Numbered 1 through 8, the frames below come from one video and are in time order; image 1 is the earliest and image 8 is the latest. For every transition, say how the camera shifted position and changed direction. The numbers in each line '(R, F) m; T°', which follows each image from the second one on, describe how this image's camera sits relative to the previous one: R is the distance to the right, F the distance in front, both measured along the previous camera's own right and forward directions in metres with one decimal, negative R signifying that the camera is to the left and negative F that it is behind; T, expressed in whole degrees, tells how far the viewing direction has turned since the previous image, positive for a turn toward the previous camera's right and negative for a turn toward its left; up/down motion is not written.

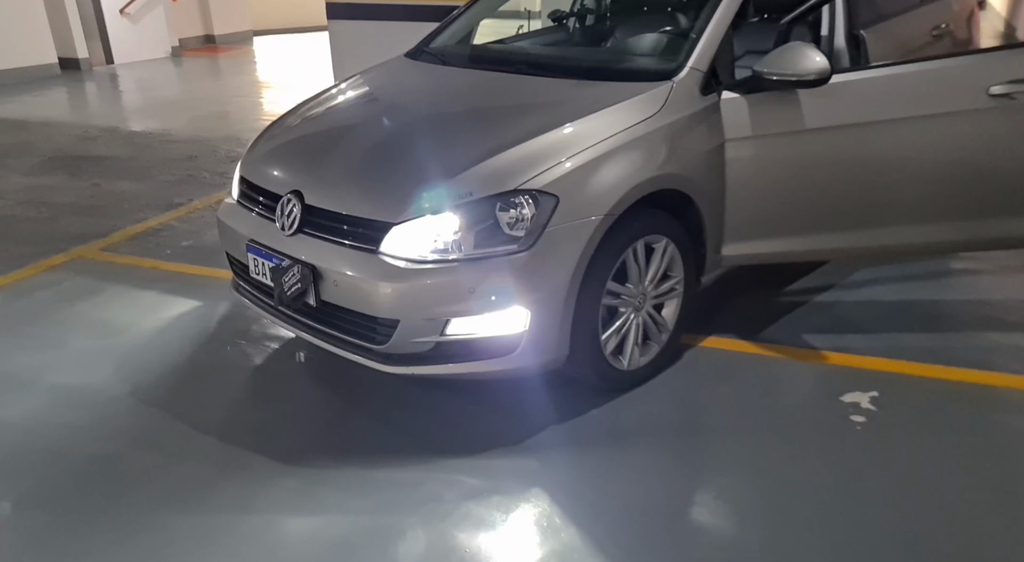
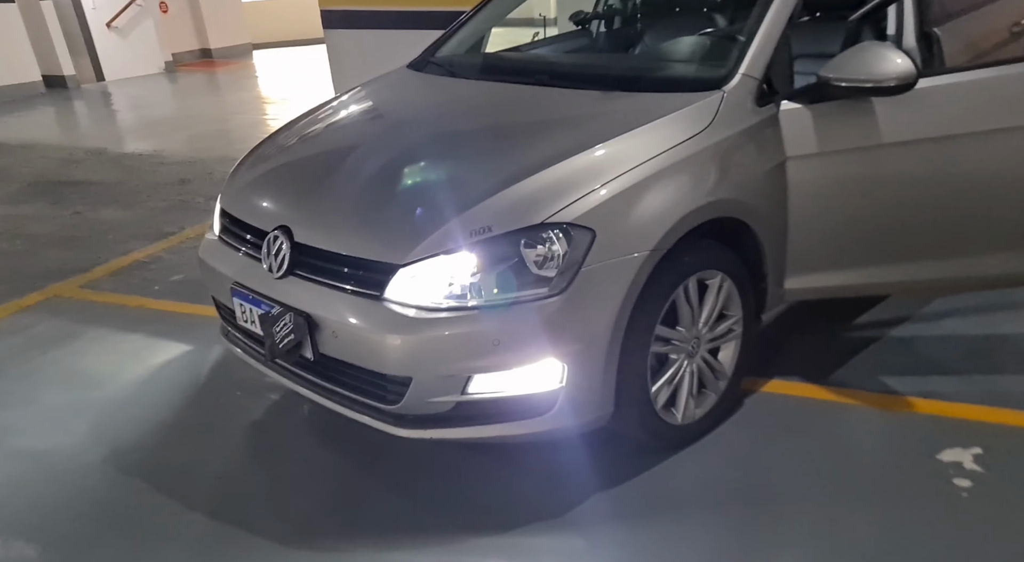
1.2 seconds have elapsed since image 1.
(-0.1, +0.3) m; 0°
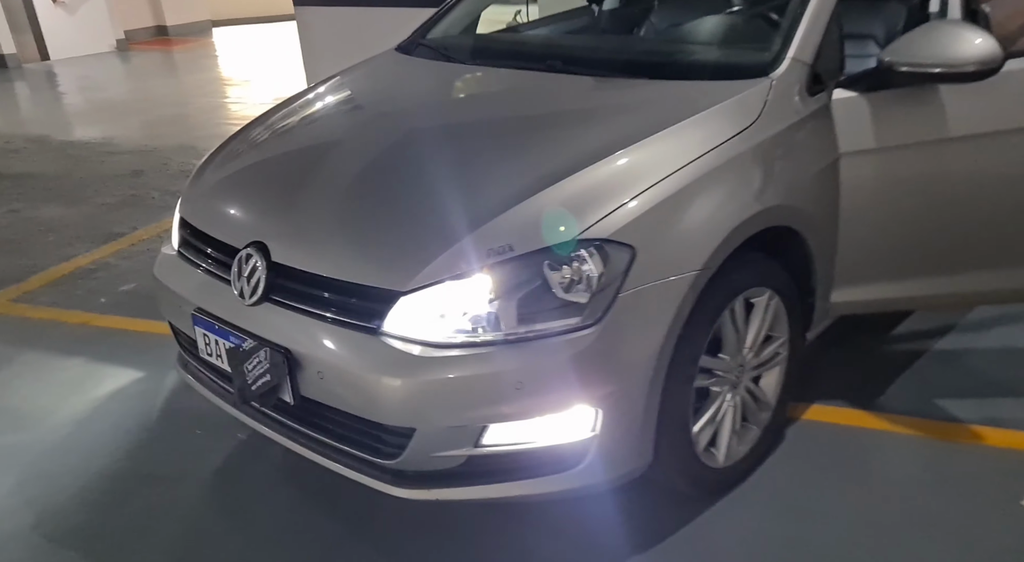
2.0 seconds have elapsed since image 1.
(-0.1, +0.3) m; +3°
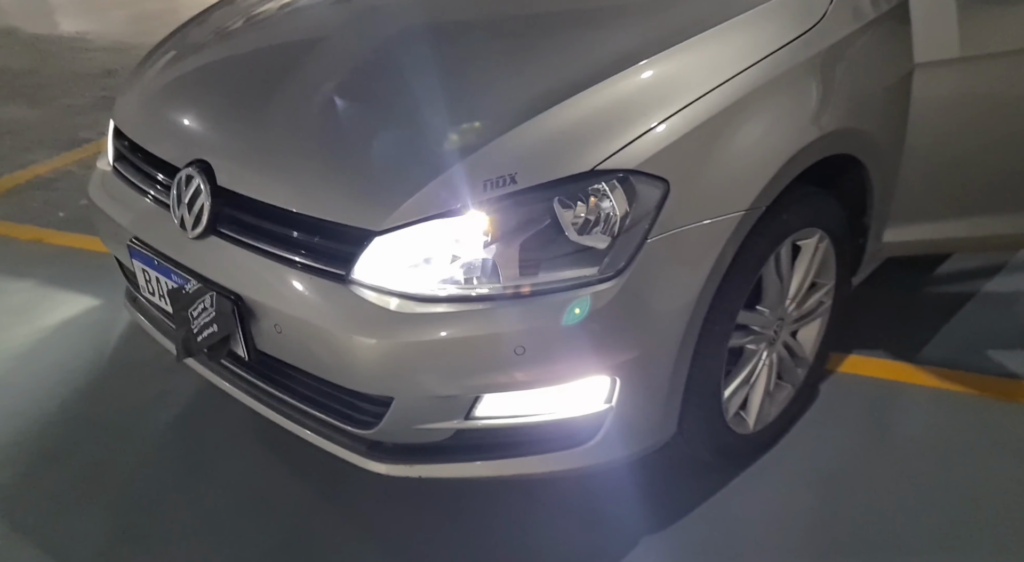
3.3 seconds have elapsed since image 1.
(0.0, +0.3) m; 0°
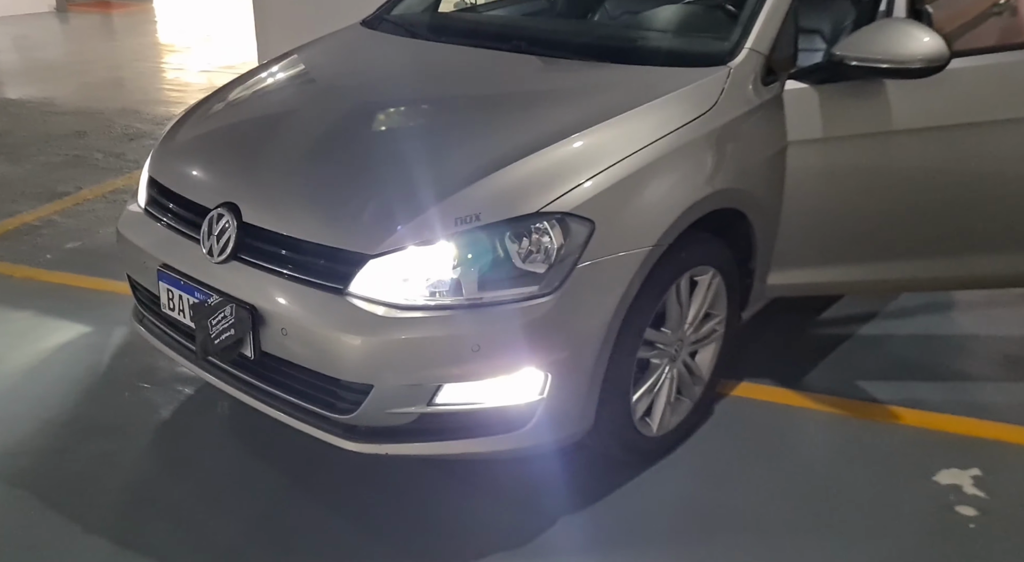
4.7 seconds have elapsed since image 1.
(-0.1, -0.4) m; +5°
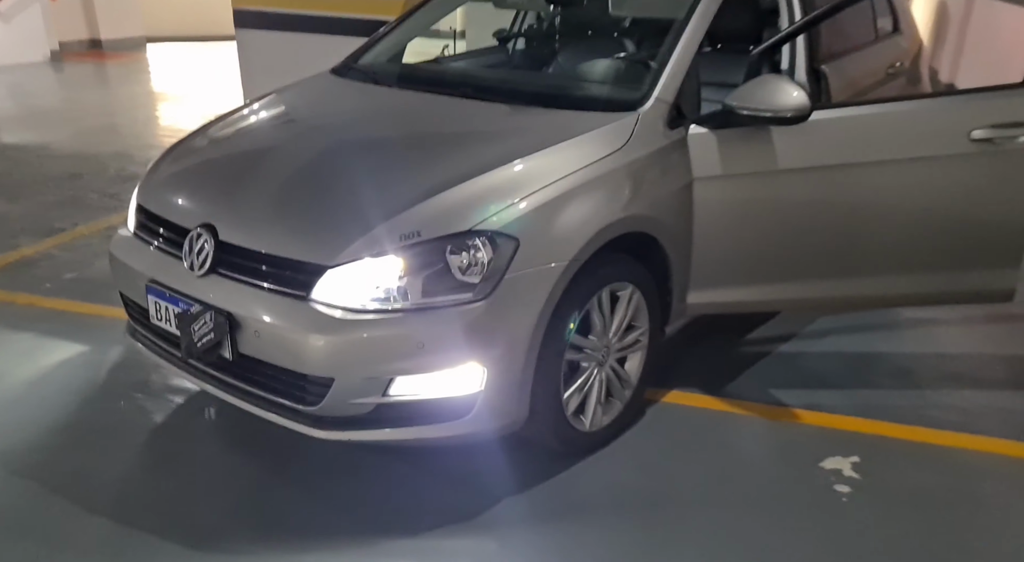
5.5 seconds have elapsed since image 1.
(+0.1, -0.3) m; +1°
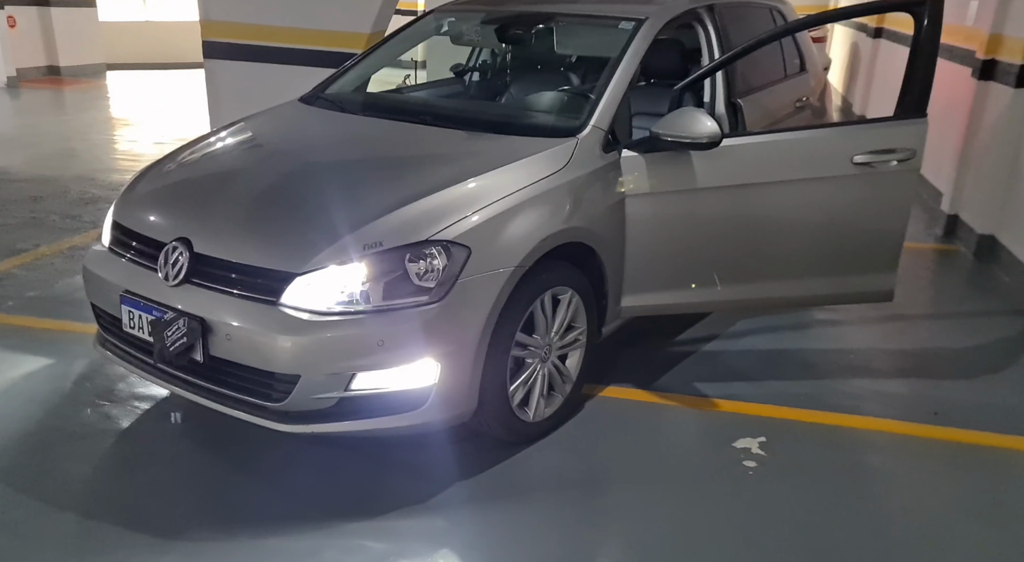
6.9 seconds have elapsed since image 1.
(0.0, -0.2) m; +3°
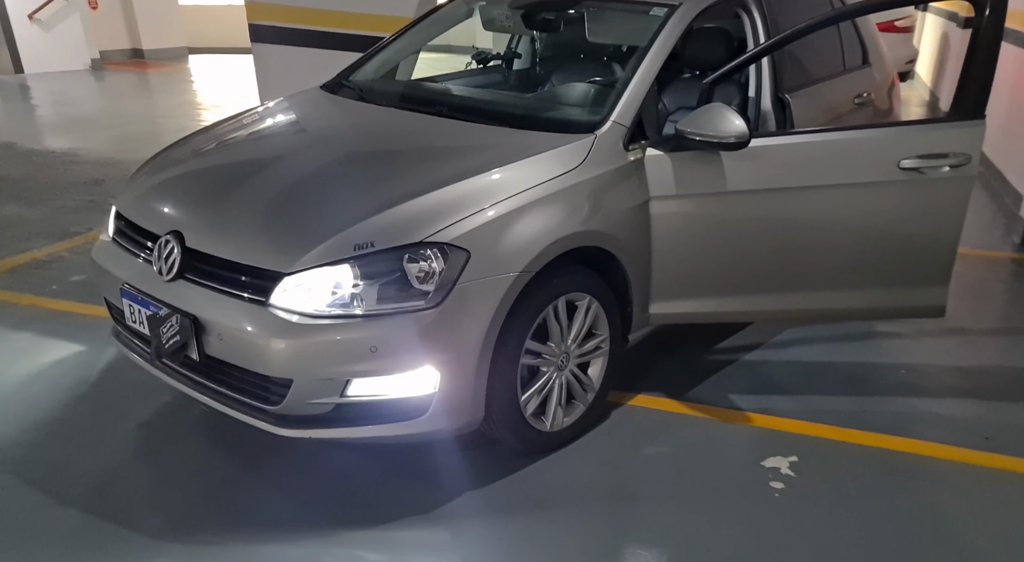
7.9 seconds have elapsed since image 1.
(+0.2, +0.1) m; -6°
